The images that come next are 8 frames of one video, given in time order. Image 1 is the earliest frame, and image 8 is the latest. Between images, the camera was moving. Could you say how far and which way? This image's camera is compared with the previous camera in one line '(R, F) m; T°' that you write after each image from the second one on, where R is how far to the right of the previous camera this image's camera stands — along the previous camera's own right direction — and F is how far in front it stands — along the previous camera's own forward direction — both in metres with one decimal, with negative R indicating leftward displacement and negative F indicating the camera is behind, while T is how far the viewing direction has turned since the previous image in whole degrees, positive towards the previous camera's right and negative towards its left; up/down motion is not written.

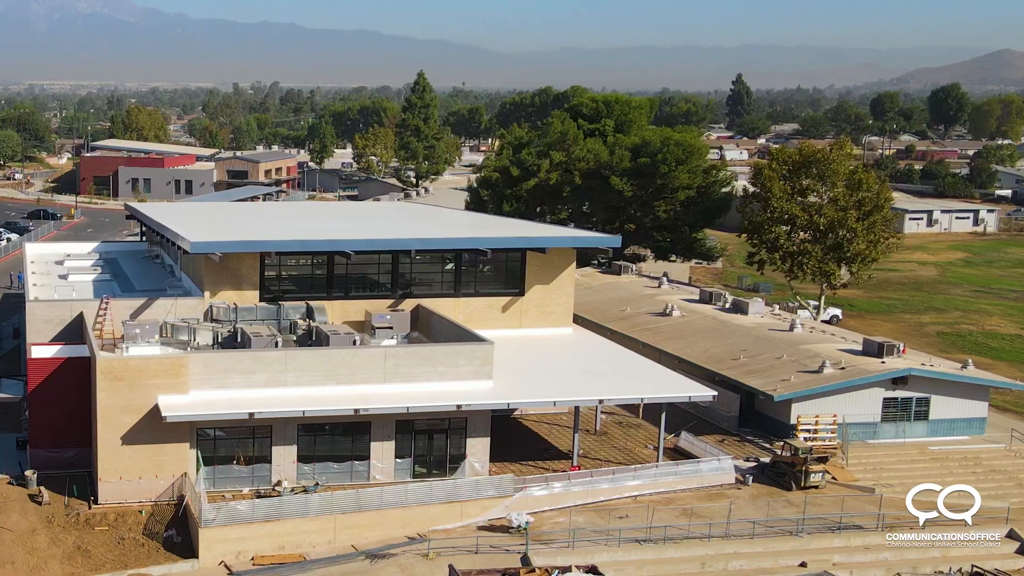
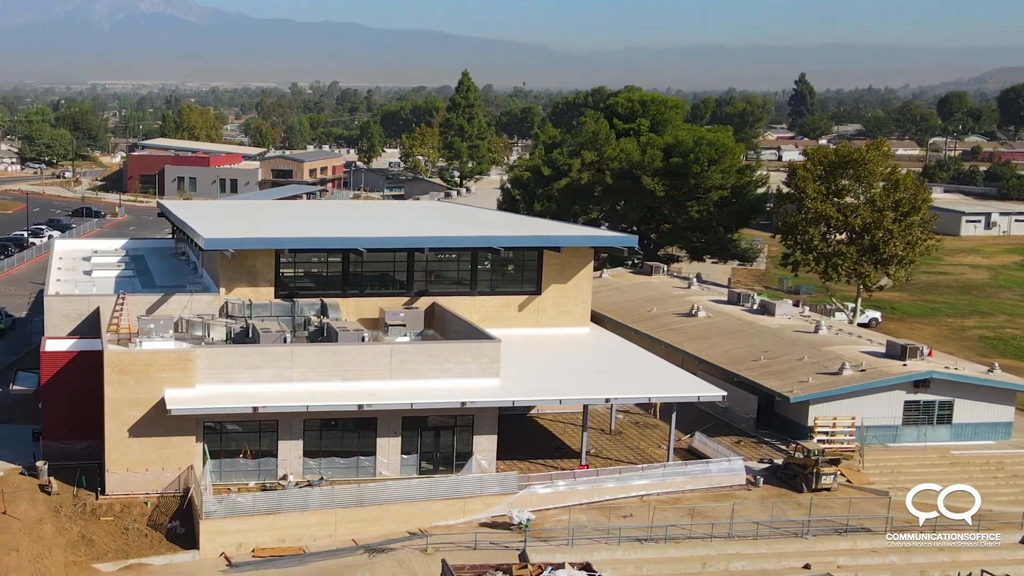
(+0.8, -0.1) m; -2°
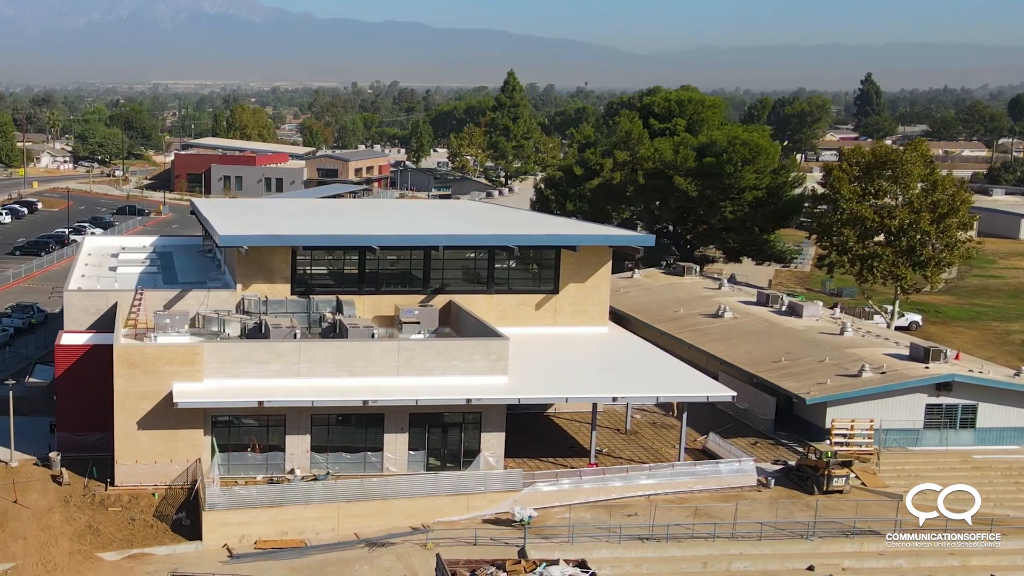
(+0.8, -0.1) m; -2°
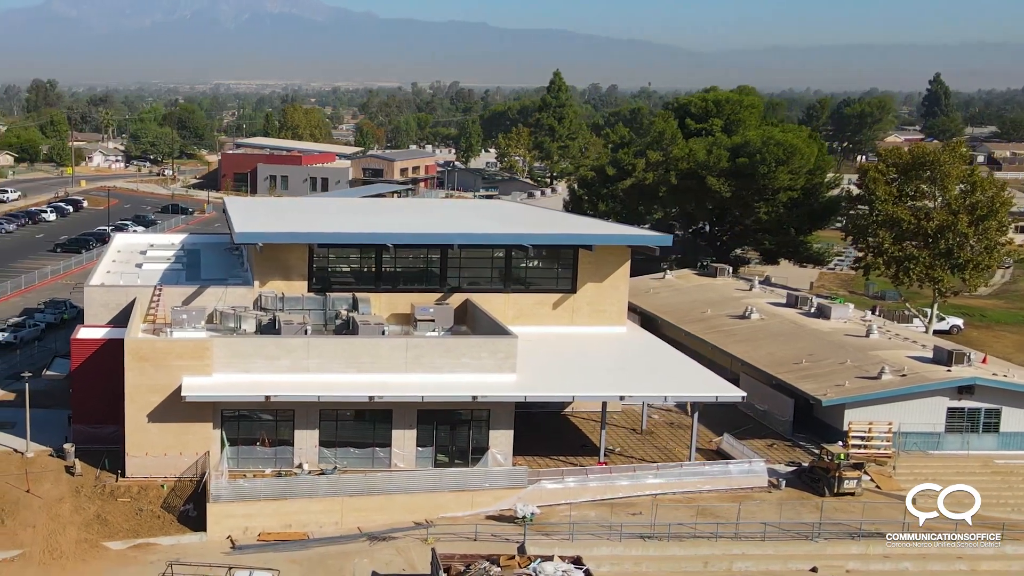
(+0.8, -0.1) m; -2°
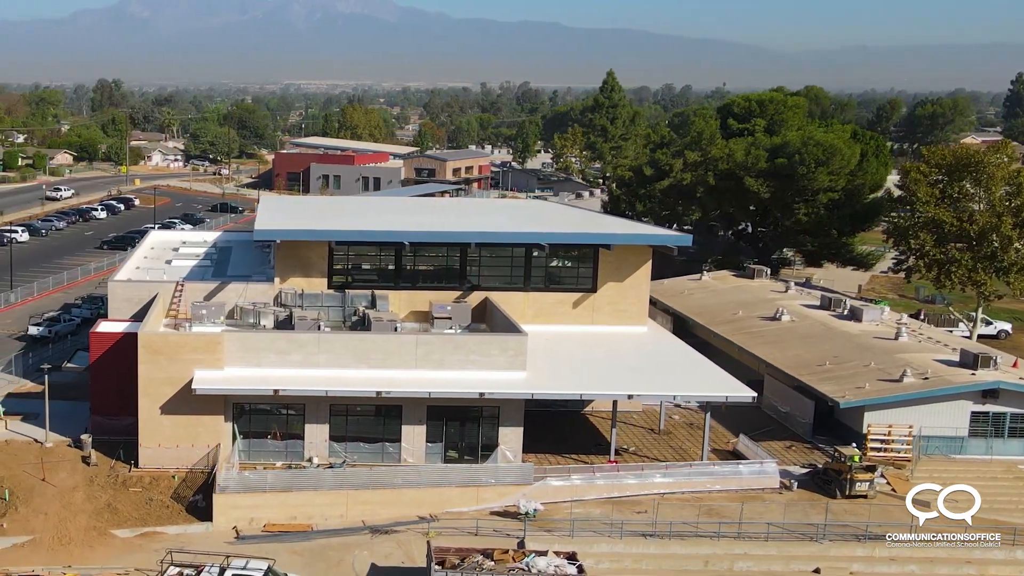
(+1.0, -0.2) m; -3°
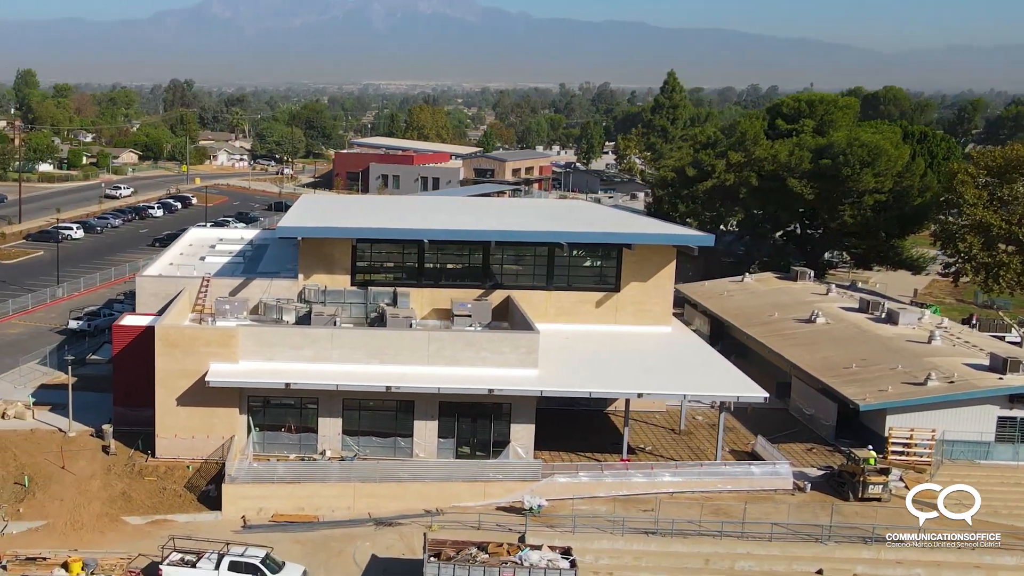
(+1.1, -0.3) m; -3°
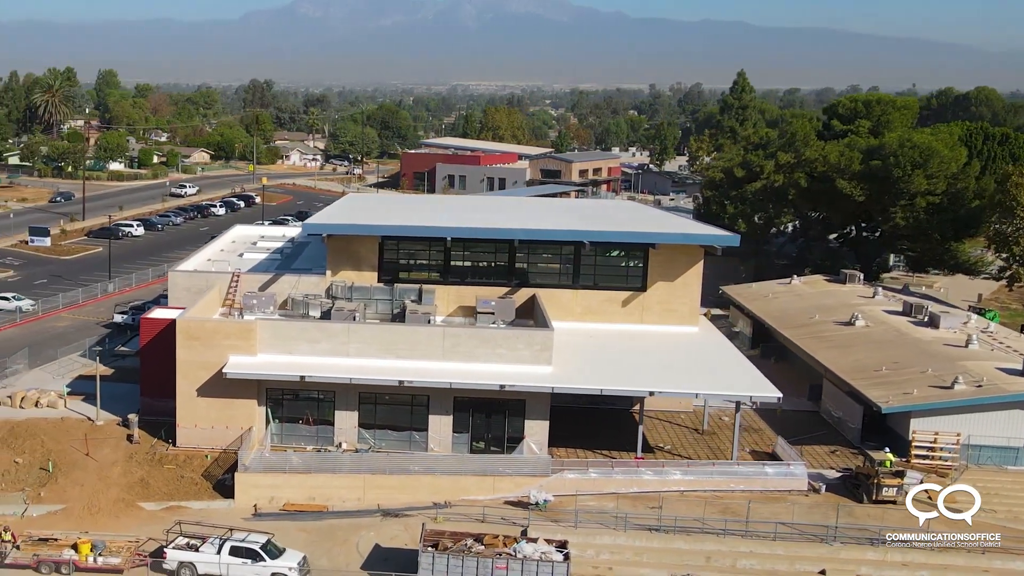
(+1.2, -0.4) m; -3°
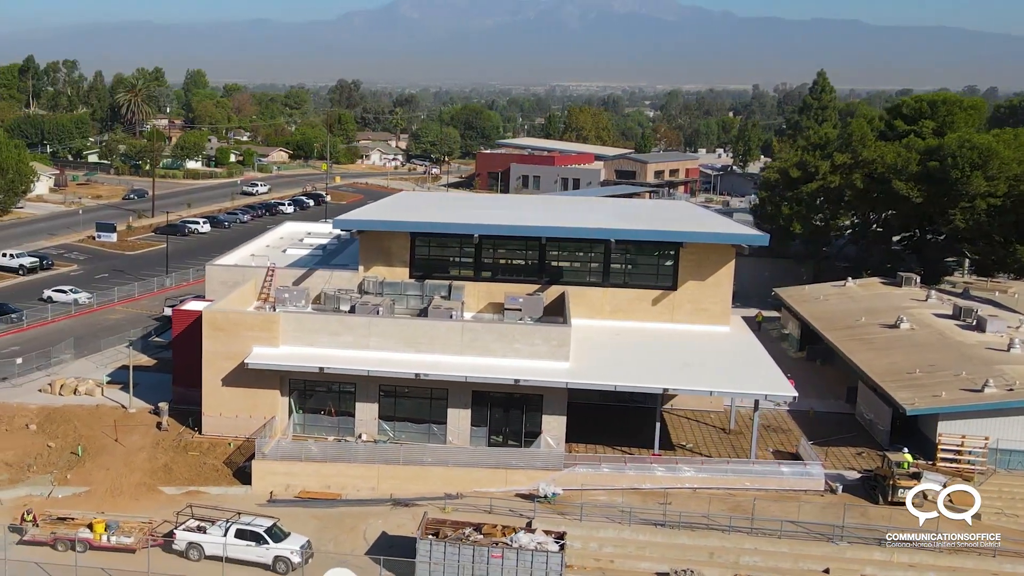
(+1.4, -0.4) m; -4°
